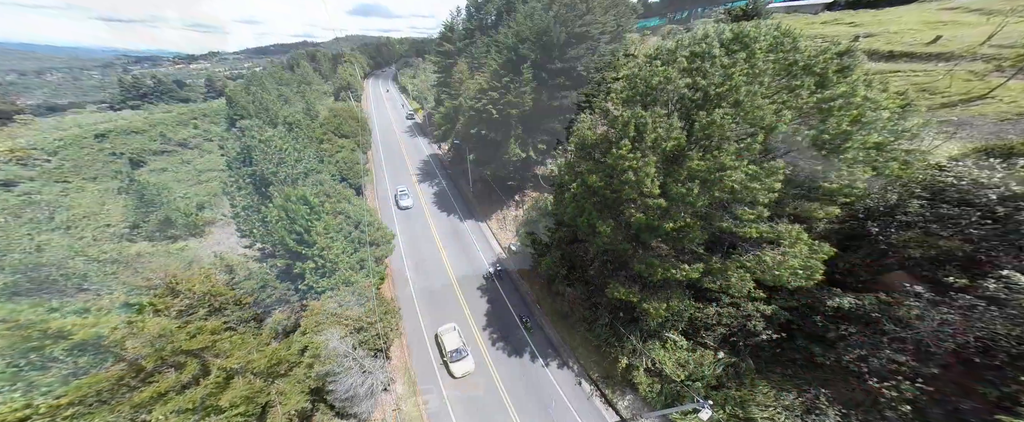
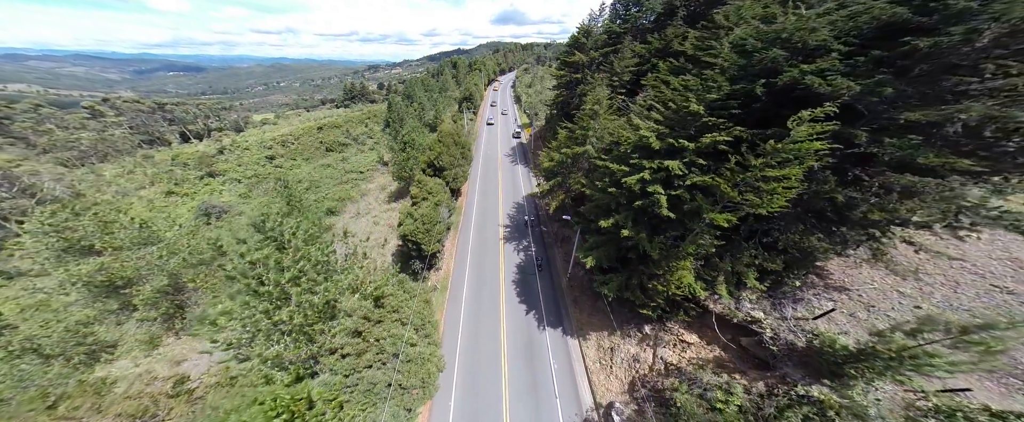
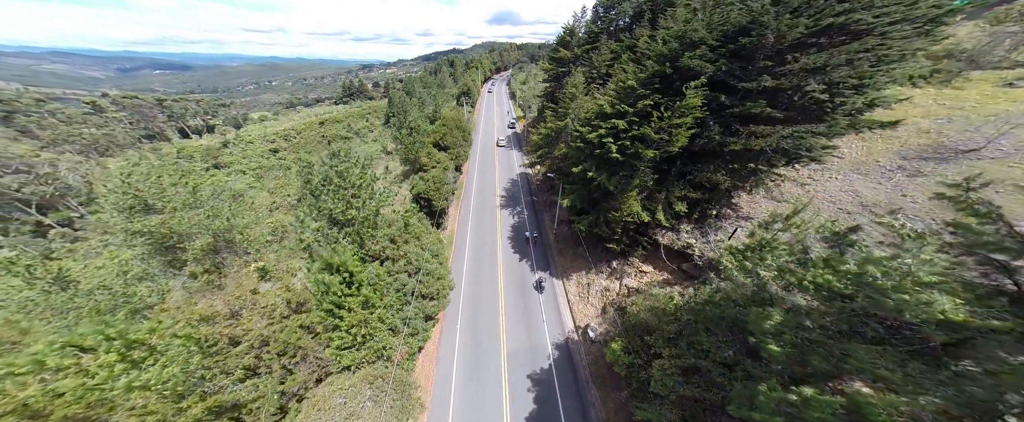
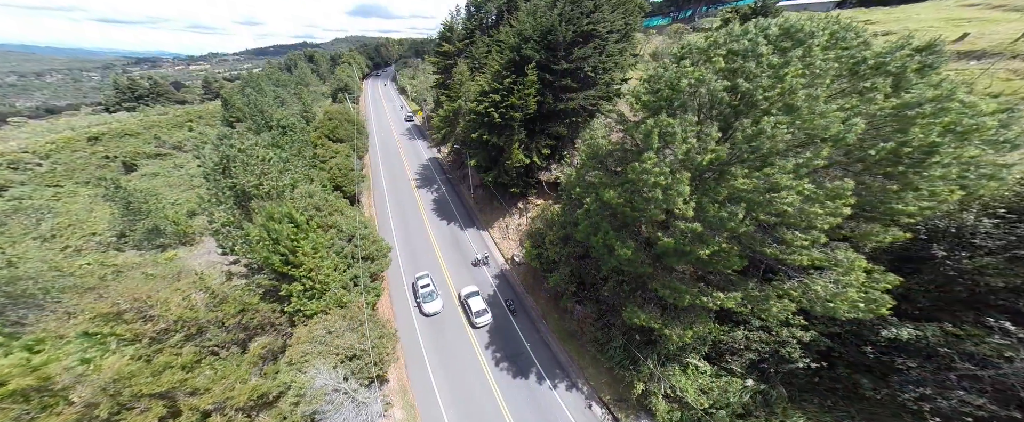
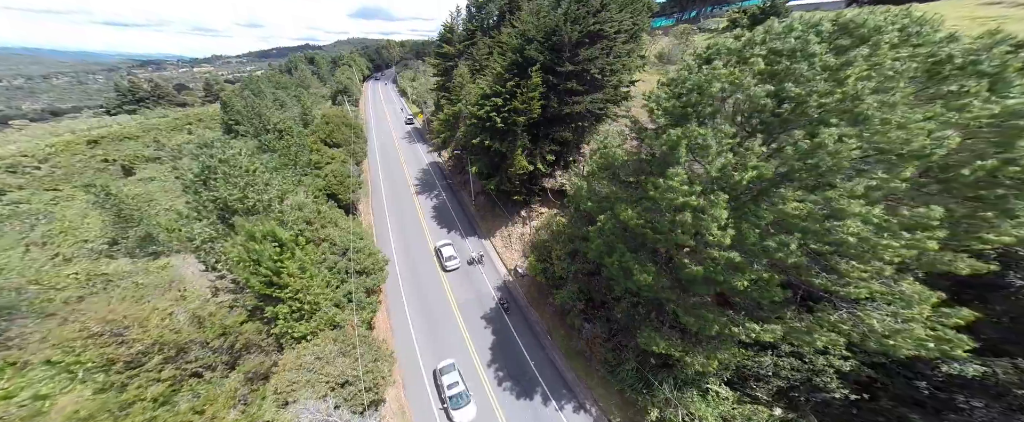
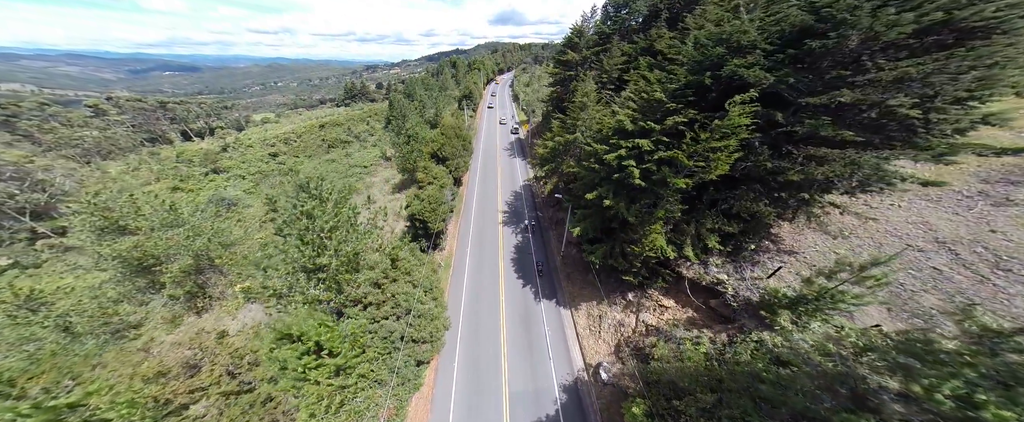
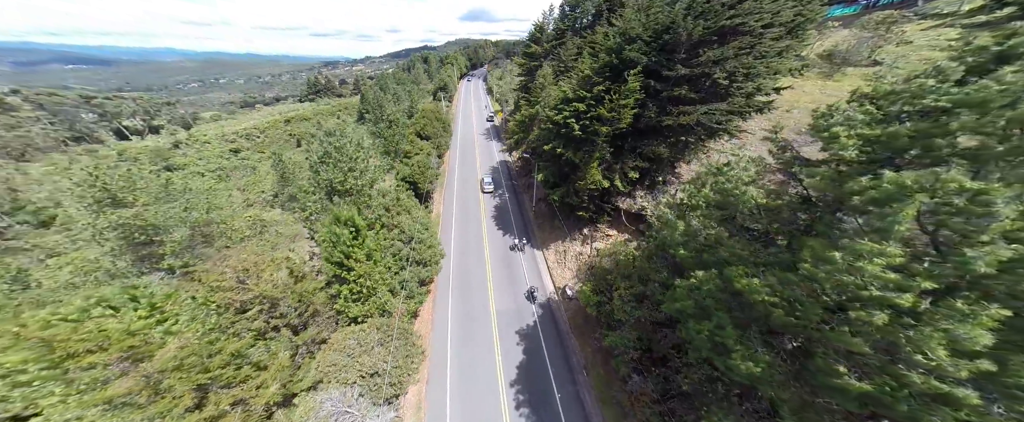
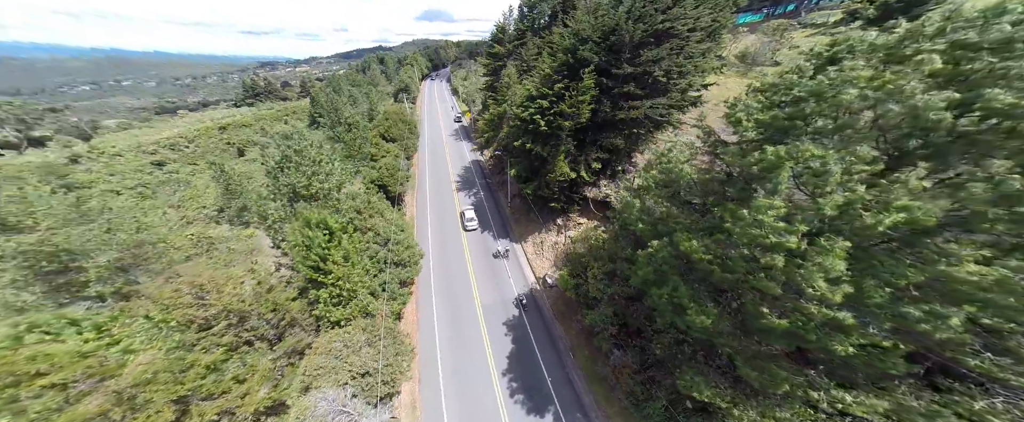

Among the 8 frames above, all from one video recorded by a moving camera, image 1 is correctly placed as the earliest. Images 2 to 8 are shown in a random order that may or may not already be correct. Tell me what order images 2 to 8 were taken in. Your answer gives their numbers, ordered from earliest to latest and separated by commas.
4, 5, 8, 7, 3, 6, 2
